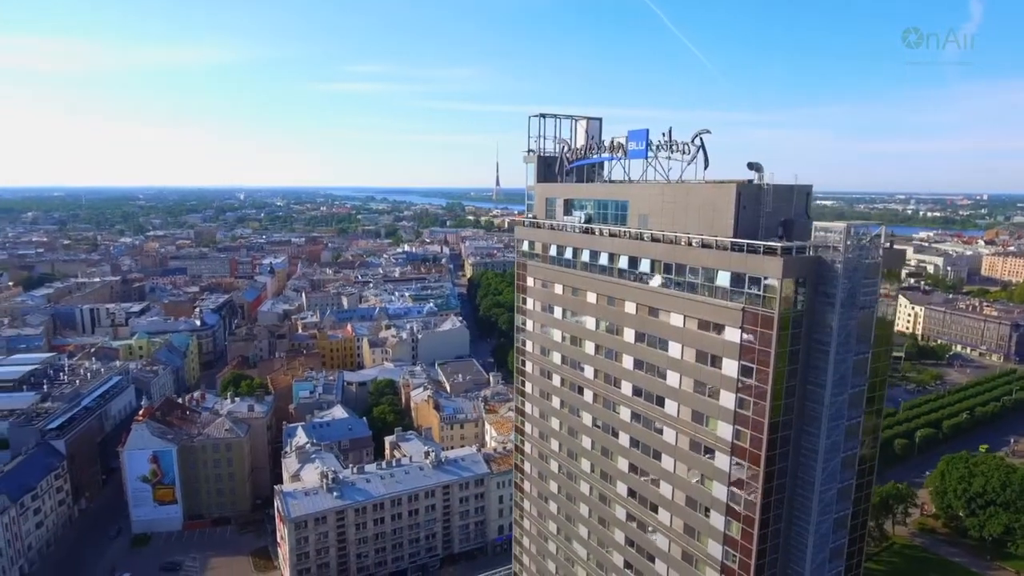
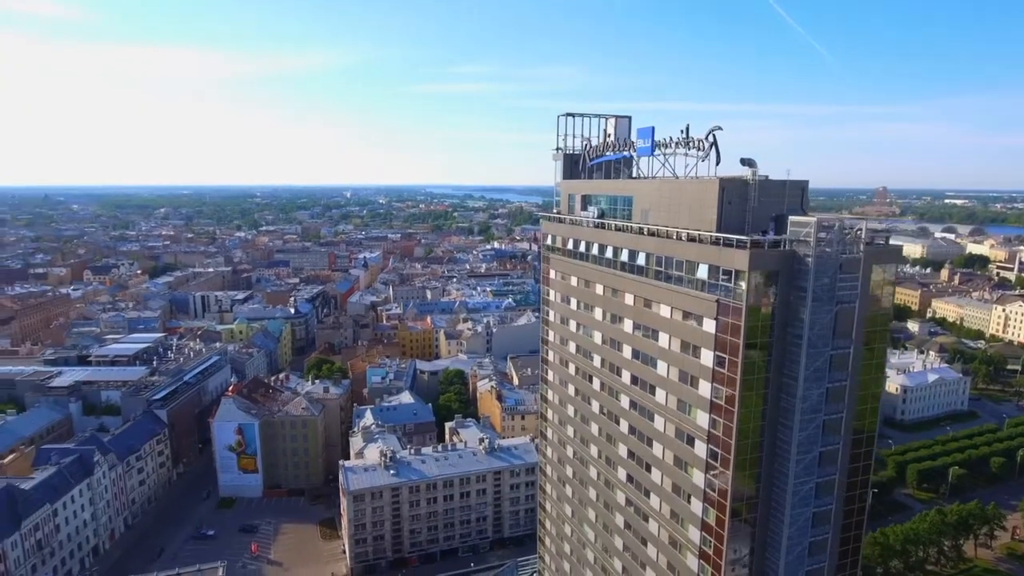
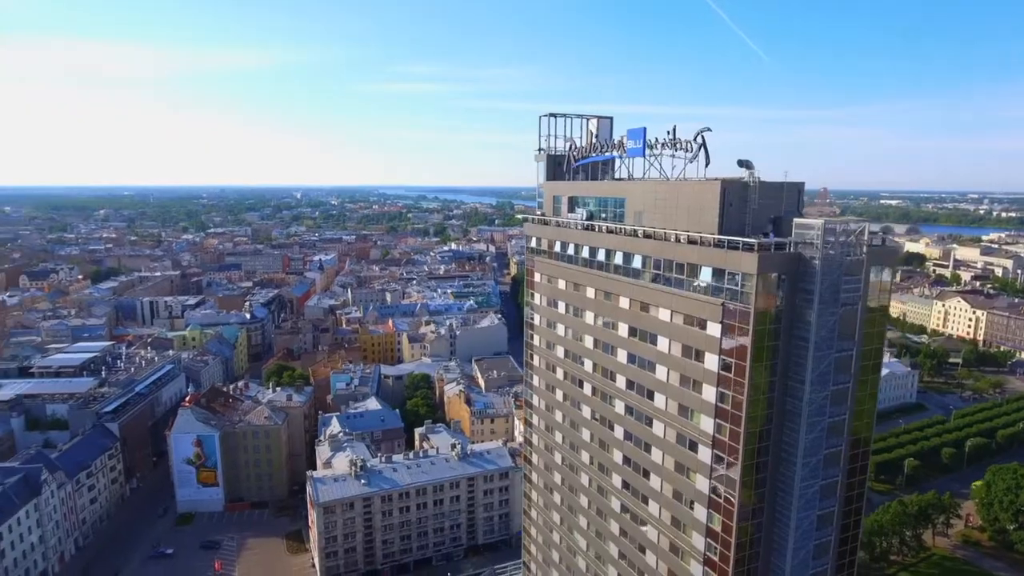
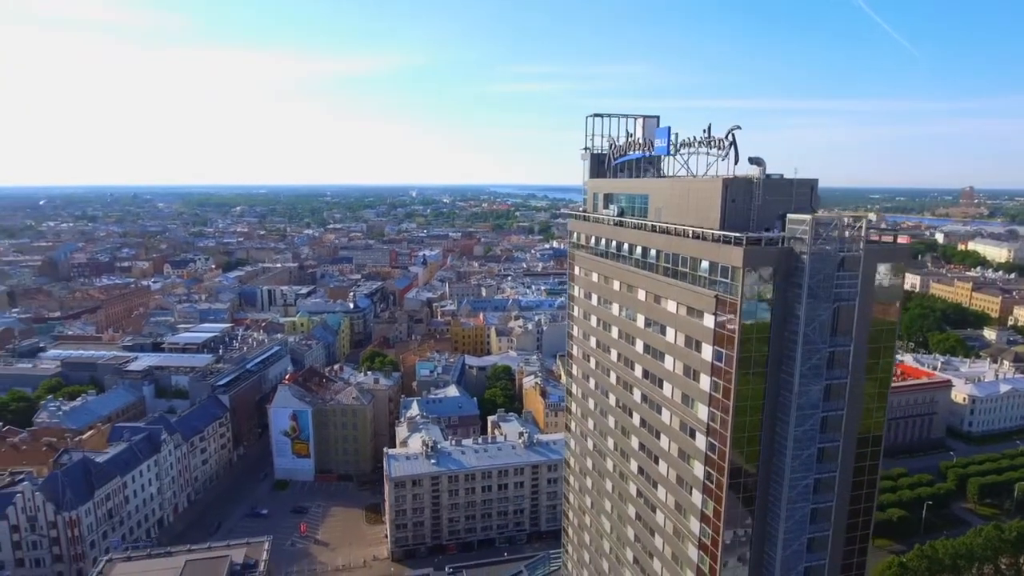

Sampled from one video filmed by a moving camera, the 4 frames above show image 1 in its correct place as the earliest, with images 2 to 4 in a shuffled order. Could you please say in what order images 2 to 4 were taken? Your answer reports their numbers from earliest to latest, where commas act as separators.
3, 2, 4
